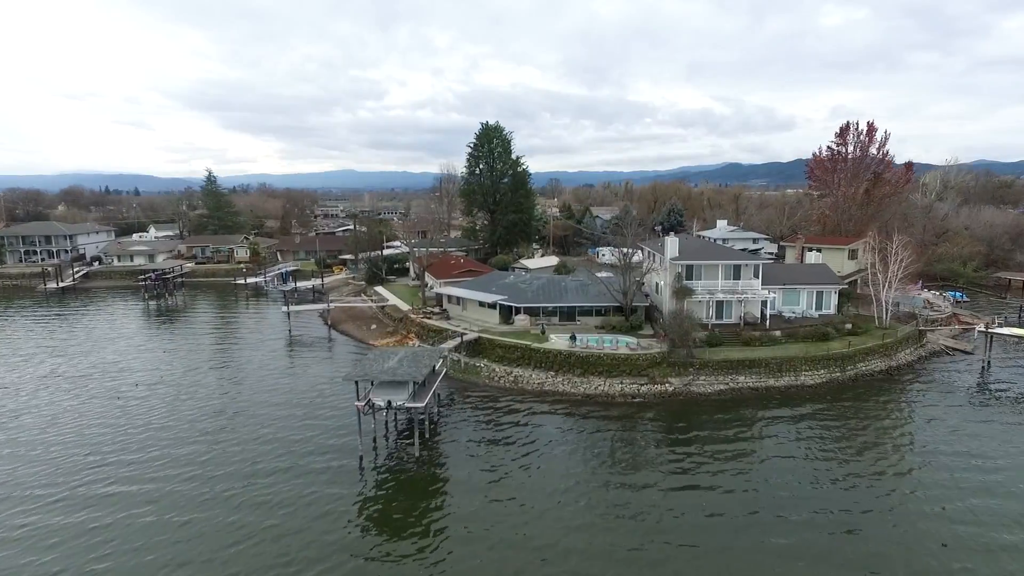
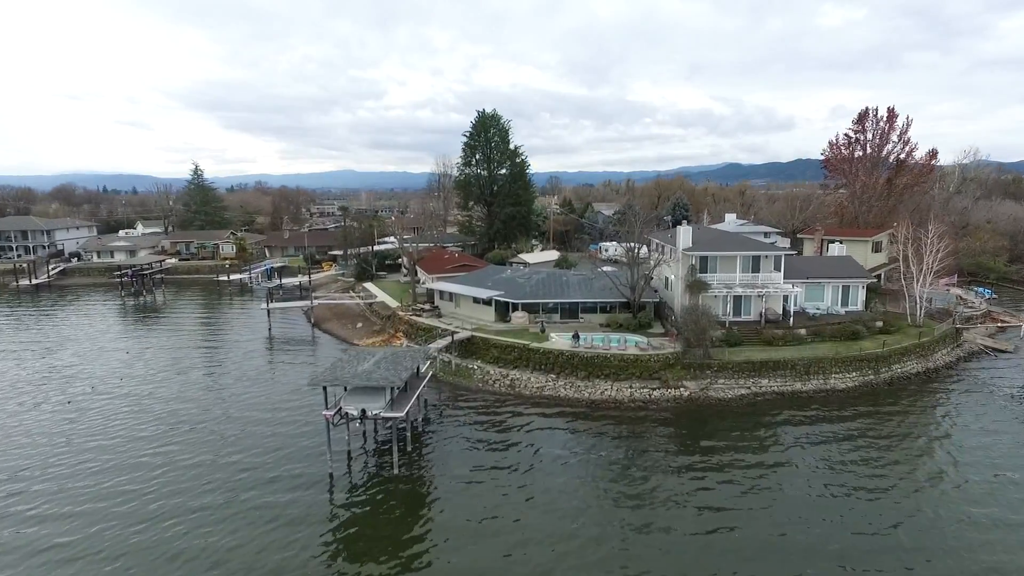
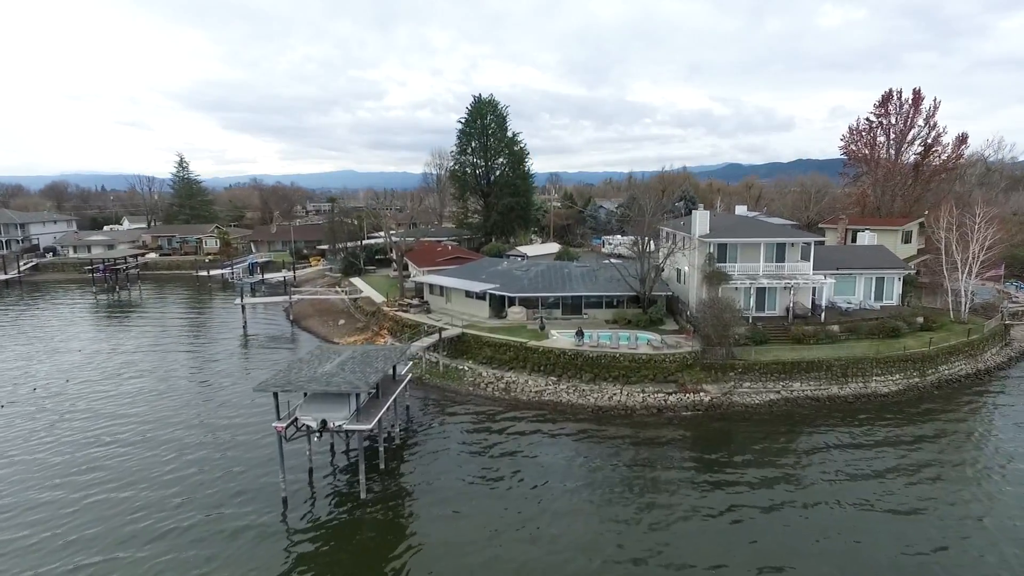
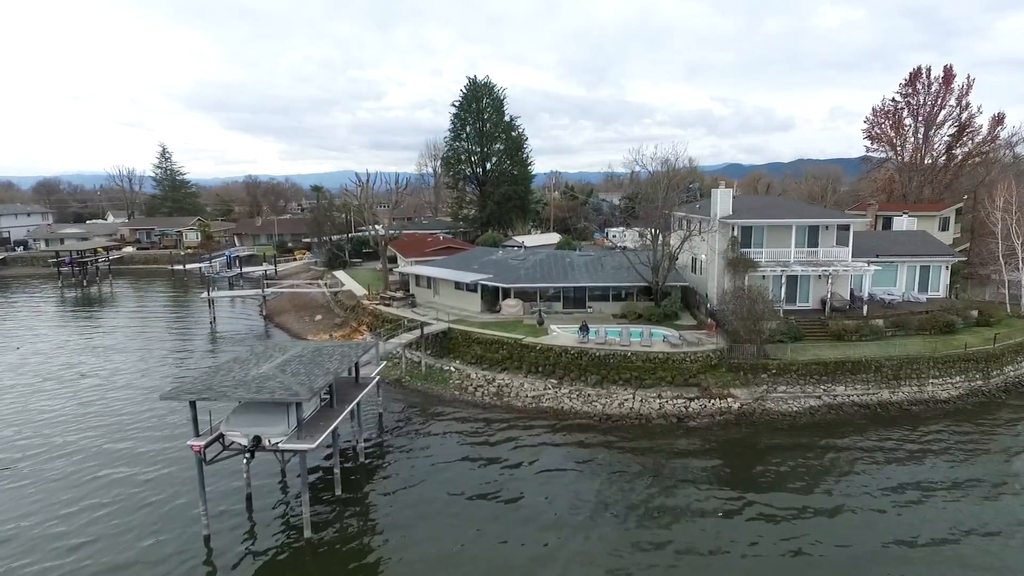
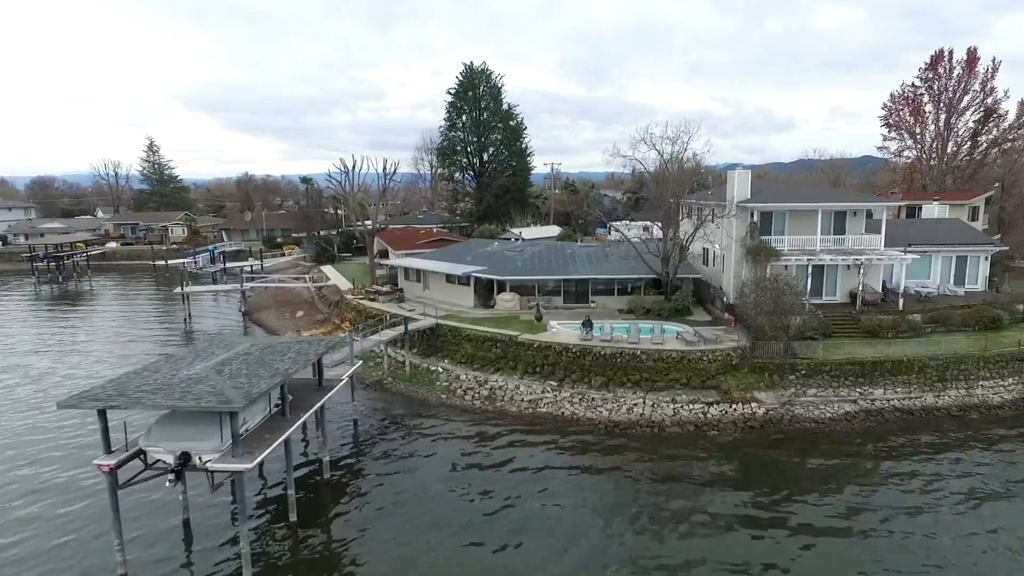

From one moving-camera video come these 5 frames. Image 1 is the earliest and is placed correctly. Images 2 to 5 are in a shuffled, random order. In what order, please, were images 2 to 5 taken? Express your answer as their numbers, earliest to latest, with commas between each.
2, 3, 4, 5
